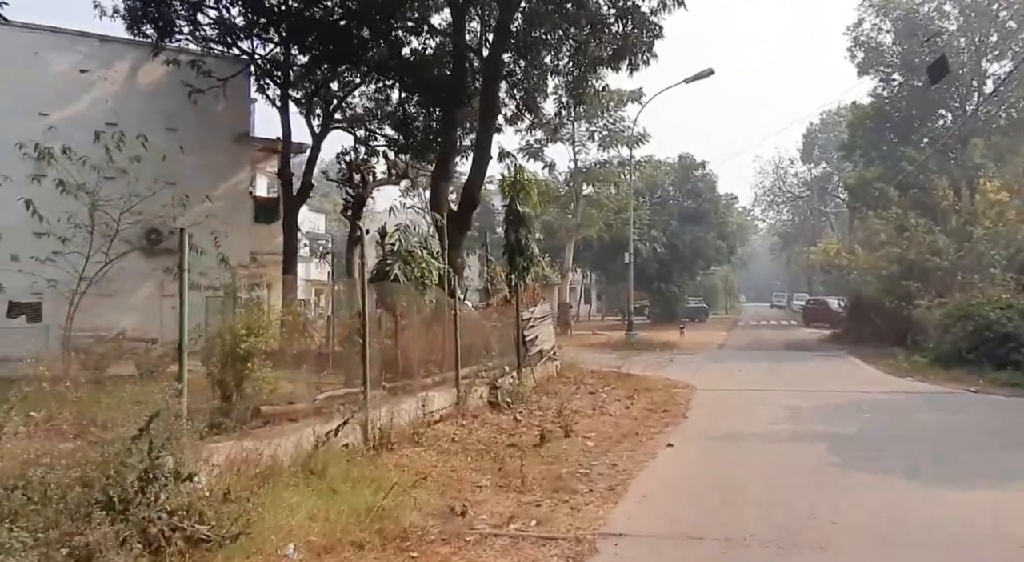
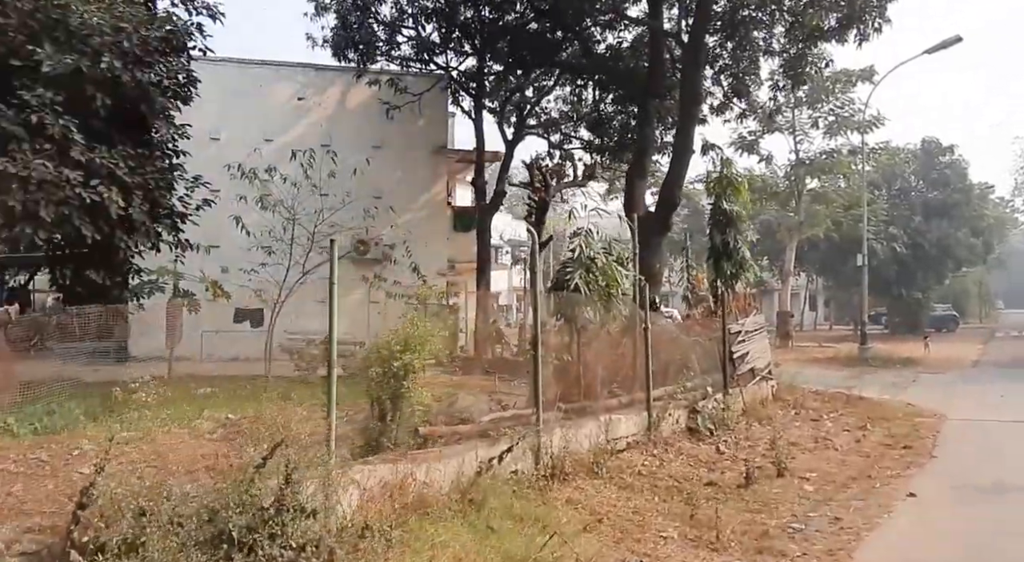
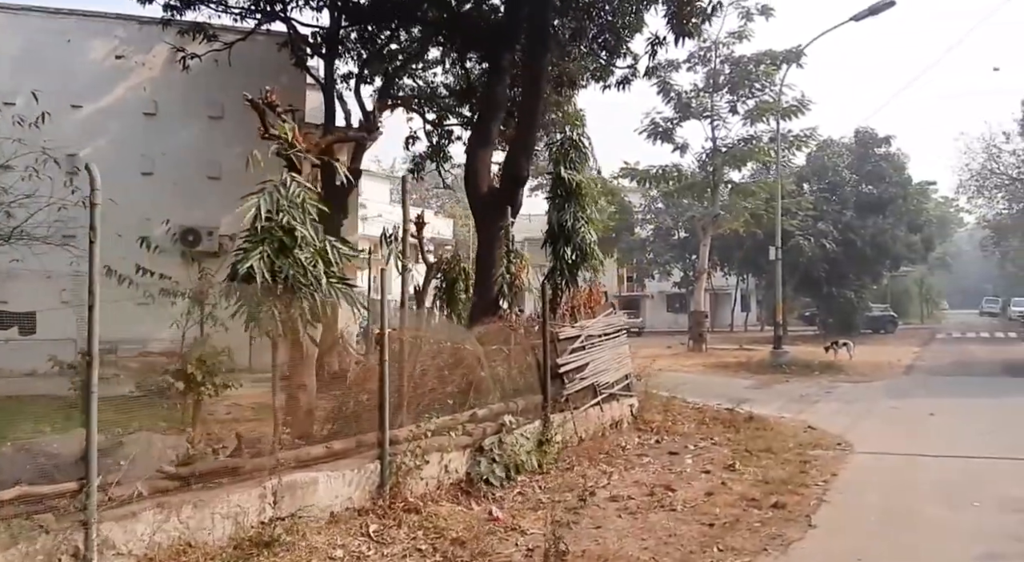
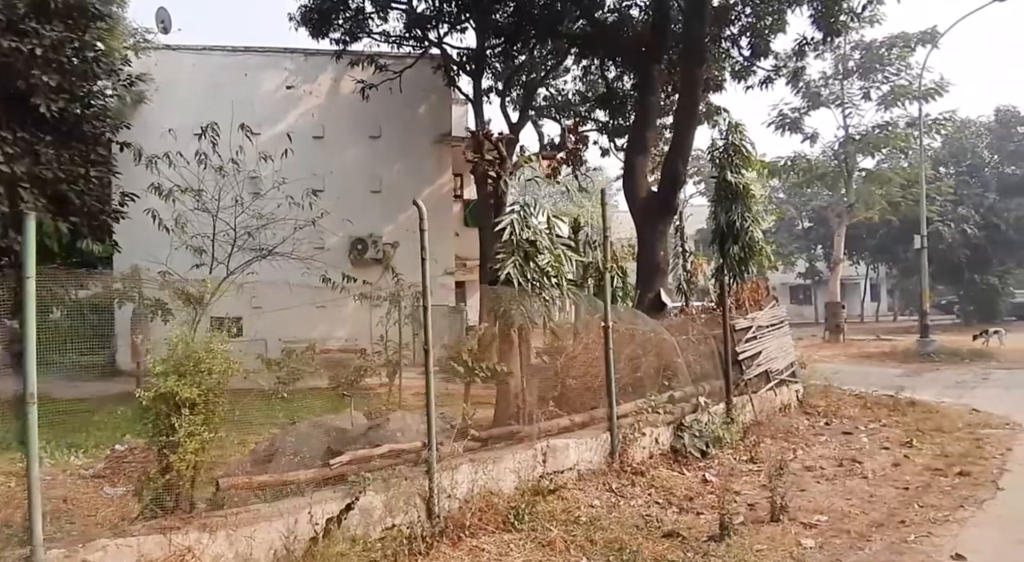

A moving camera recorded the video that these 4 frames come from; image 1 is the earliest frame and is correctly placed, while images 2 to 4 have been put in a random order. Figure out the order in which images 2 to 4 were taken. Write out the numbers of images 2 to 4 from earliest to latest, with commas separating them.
2, 4, 3
